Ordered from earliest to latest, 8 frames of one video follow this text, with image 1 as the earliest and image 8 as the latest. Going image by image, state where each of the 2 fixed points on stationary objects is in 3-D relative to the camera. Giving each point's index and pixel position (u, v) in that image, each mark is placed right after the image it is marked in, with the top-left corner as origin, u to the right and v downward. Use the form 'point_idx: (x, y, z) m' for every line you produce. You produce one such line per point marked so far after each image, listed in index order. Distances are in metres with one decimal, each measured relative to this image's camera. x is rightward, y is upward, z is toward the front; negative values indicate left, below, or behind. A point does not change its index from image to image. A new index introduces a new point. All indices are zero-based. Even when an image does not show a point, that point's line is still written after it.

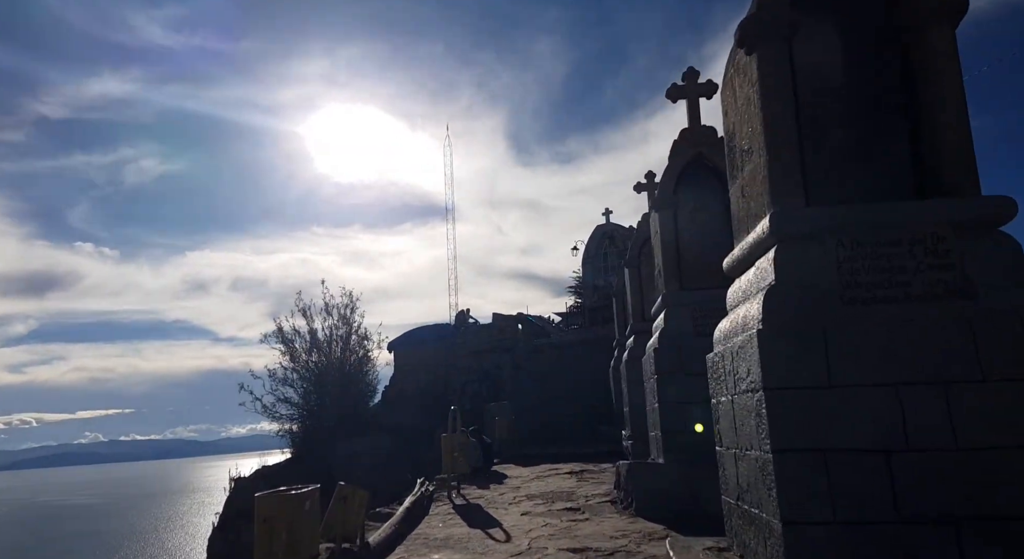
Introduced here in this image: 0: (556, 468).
0: (+0.7, -2.9, +10.9) m
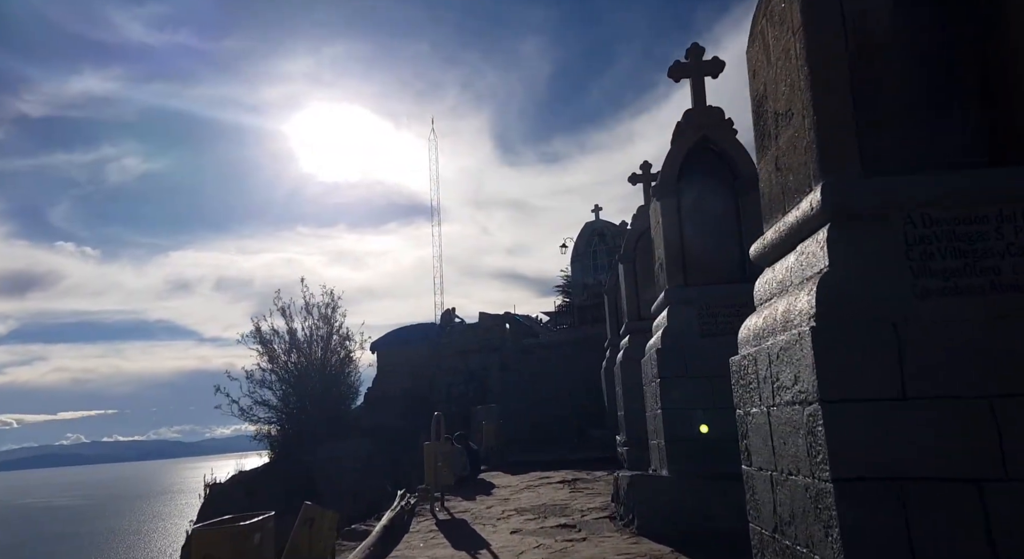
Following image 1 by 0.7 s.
0: (+0.5, -2.8, +10.2) m
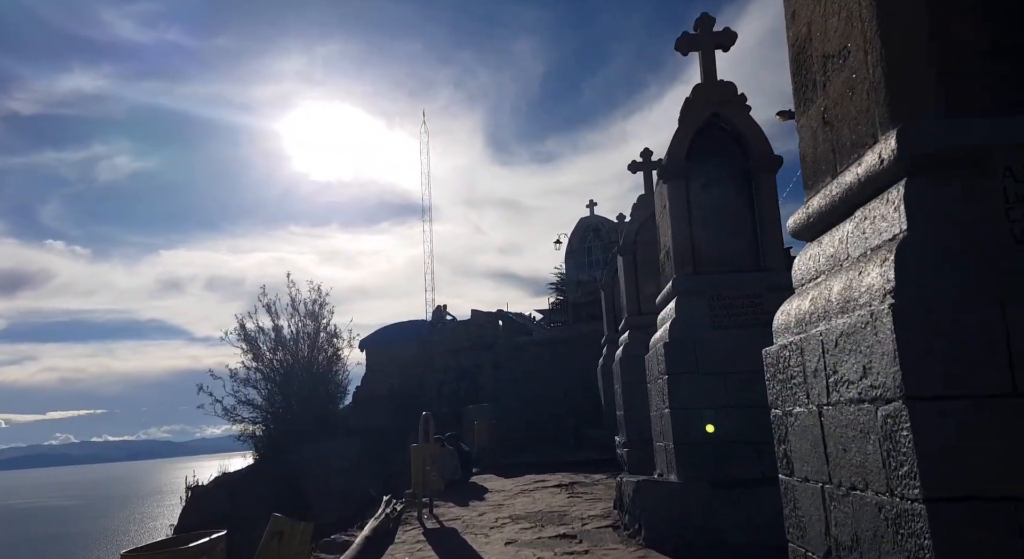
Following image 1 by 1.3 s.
0: (+0.4, -2.7, +9.7) m
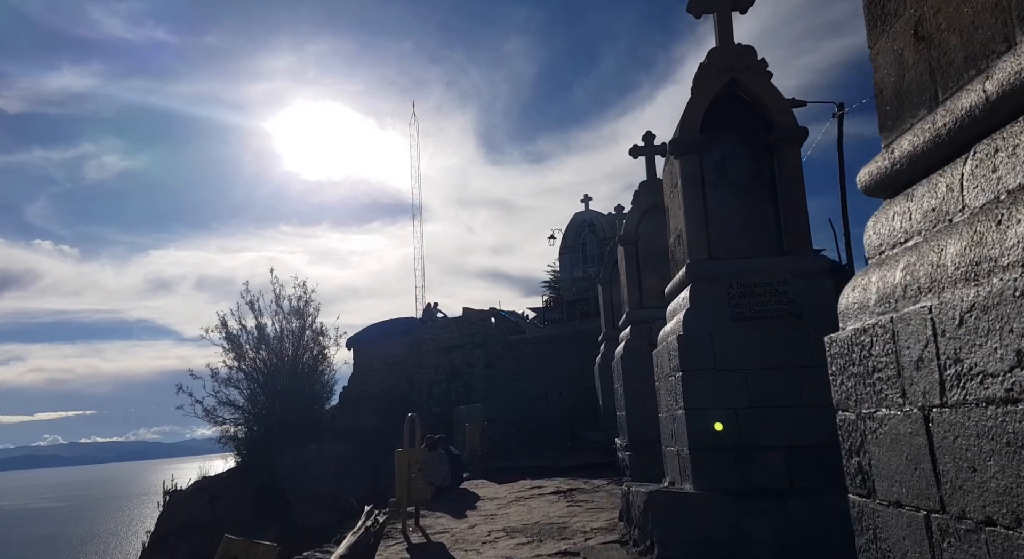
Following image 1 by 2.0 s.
0: (+0.3, -2.6, +9.0) m
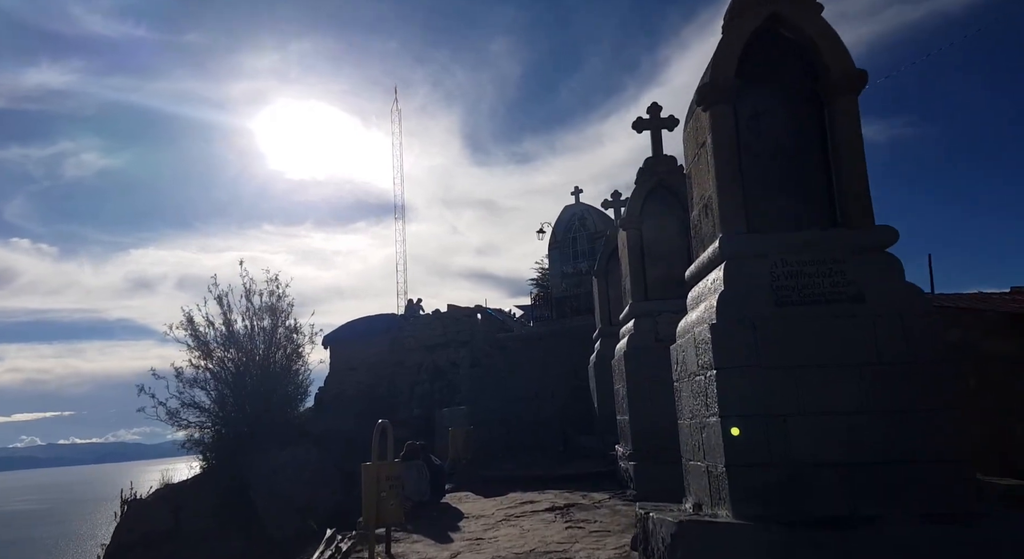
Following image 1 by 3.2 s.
0: (+0.2, -2.5, +7.9) m
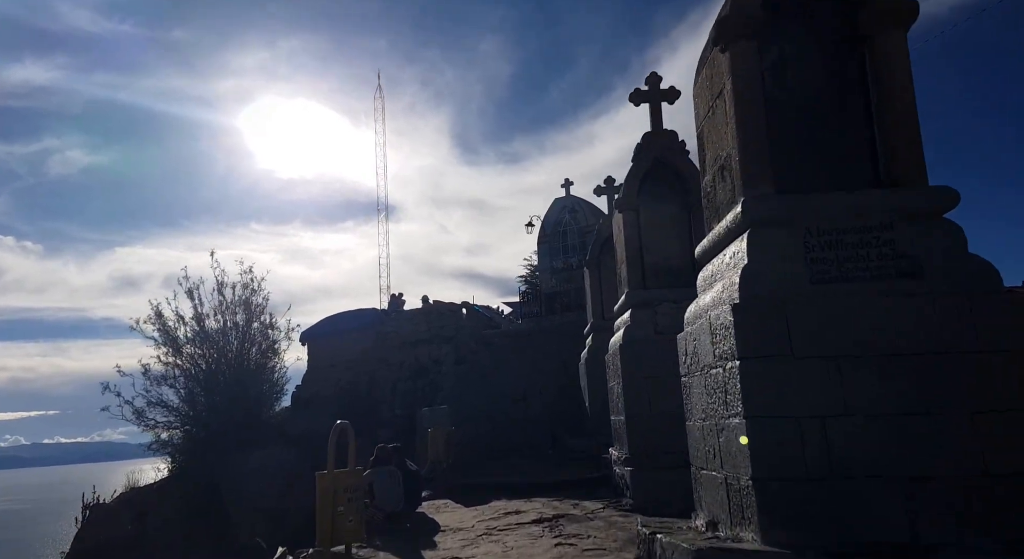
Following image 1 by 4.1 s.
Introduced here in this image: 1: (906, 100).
0: (0.0, -2.3, +7.1) m
1: (+2.2, +1.0, +4.0) m
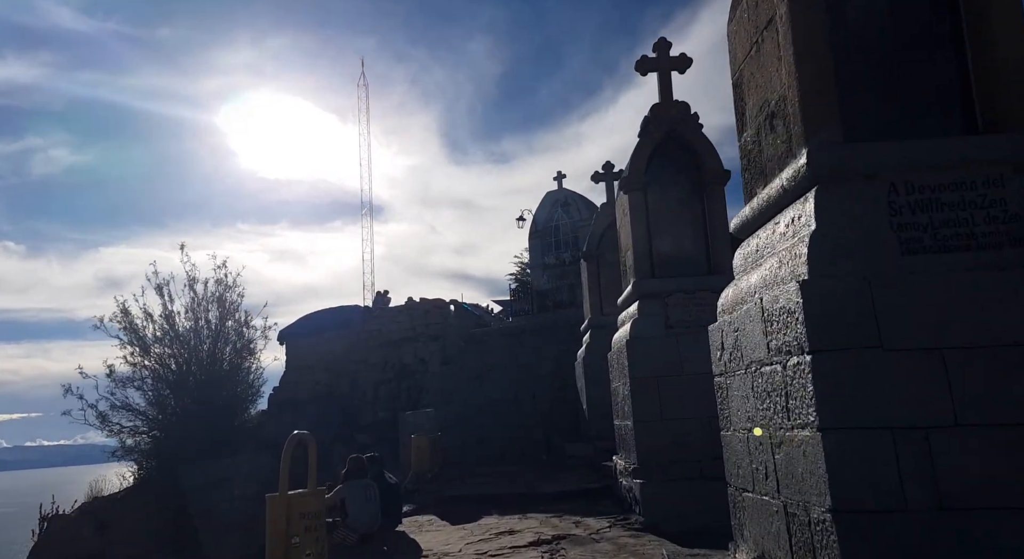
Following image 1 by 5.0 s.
0: (0.0, -2.2, +6.2) m
1: (+2.2, +1.1, +3.1) m
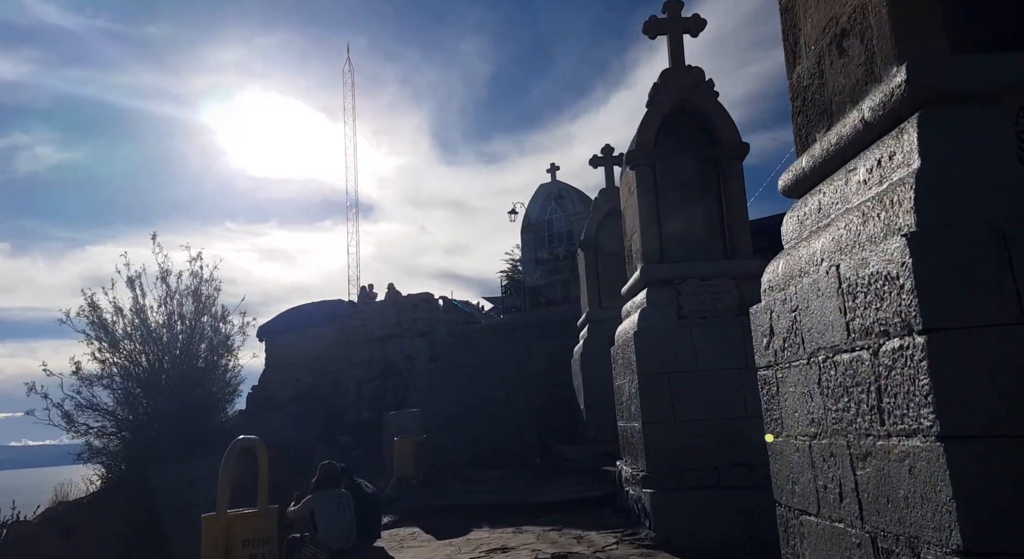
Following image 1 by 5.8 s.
0: (-0.1, -2.1, +5.4) m
1: (+2.2, +1.2, +2.4) m
